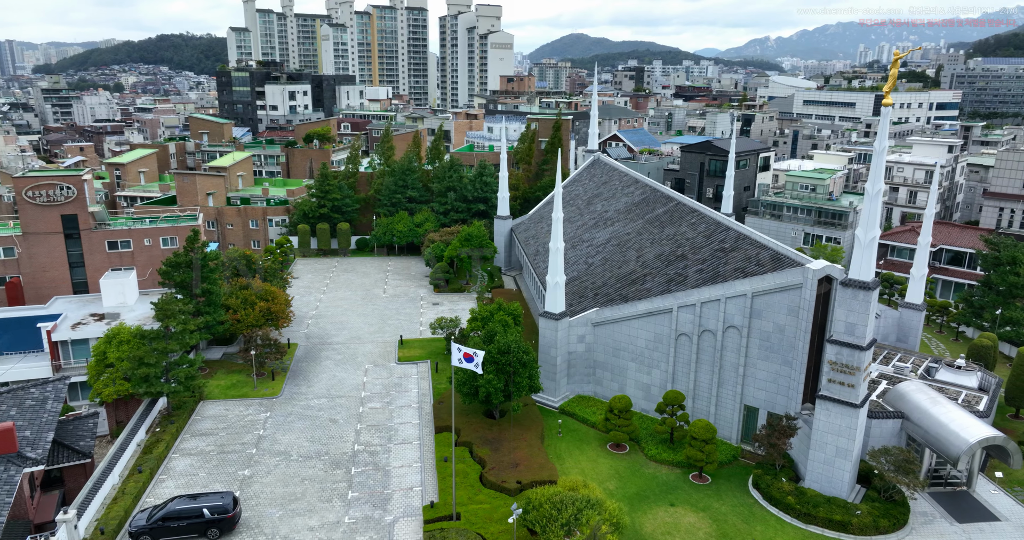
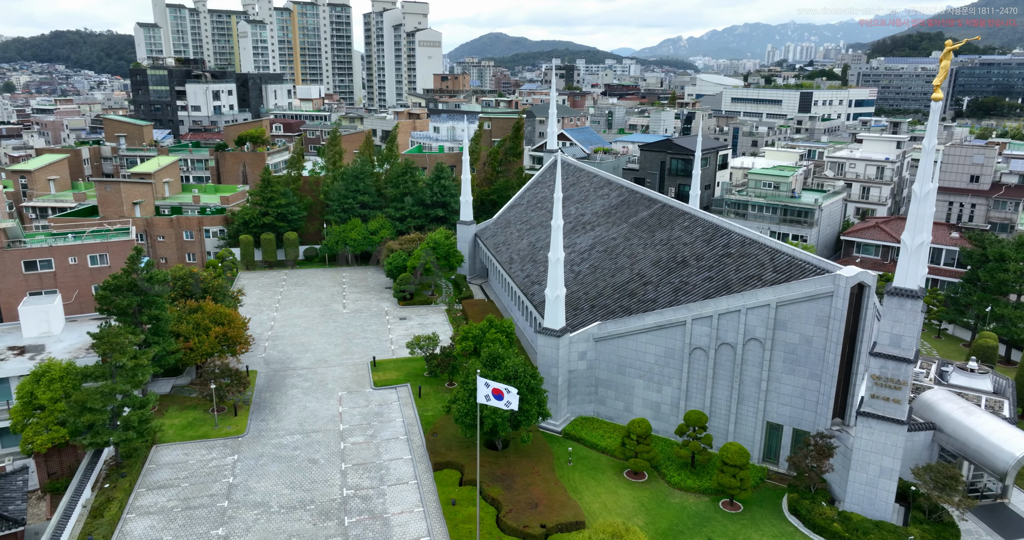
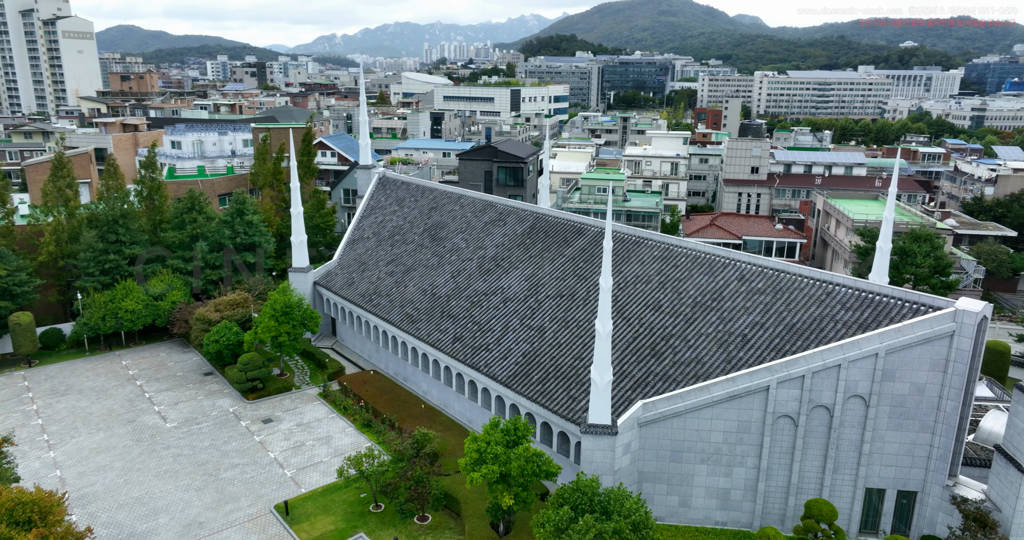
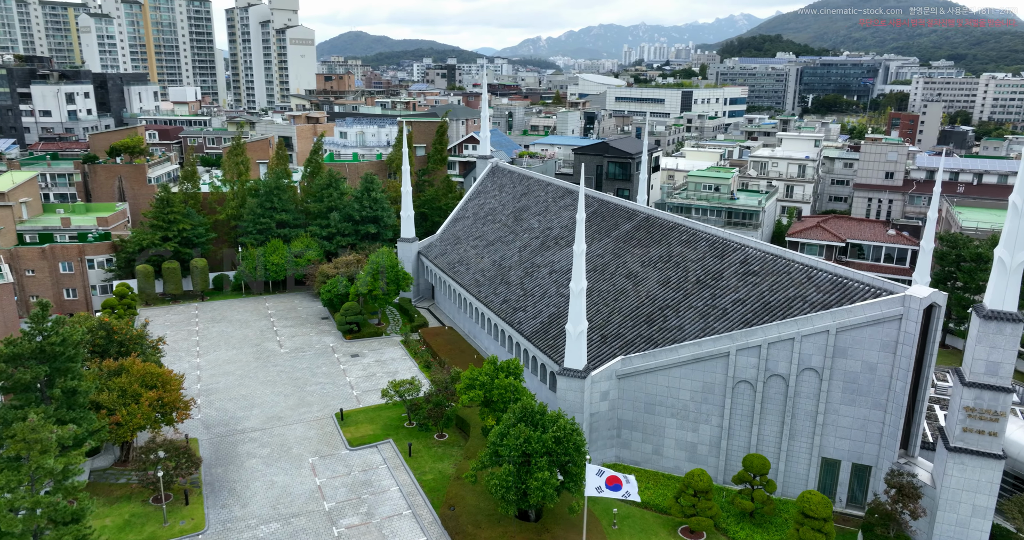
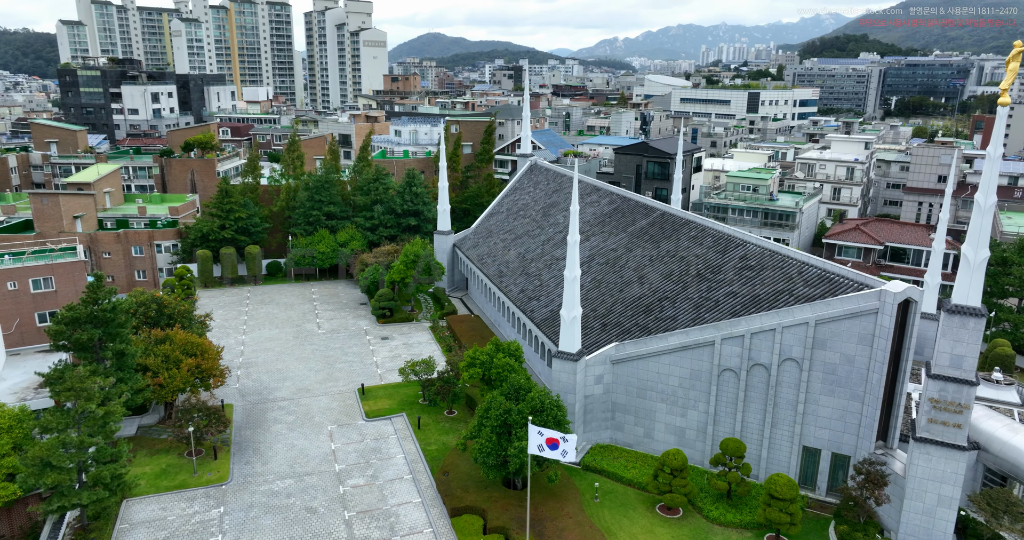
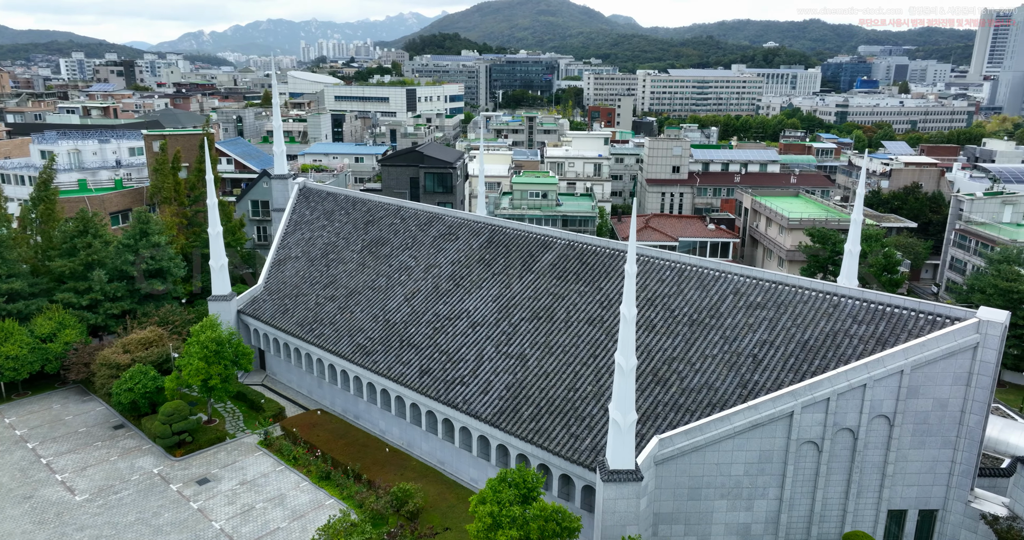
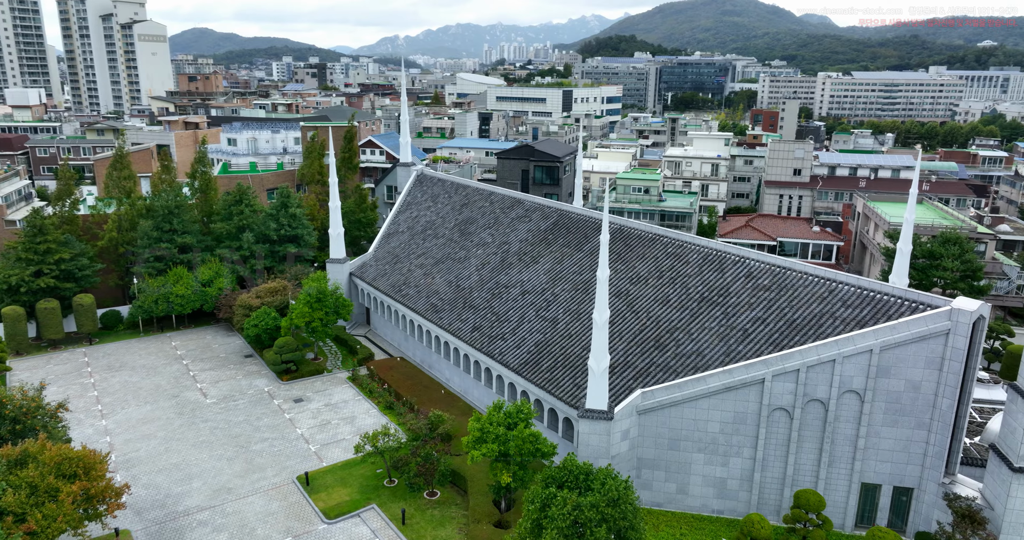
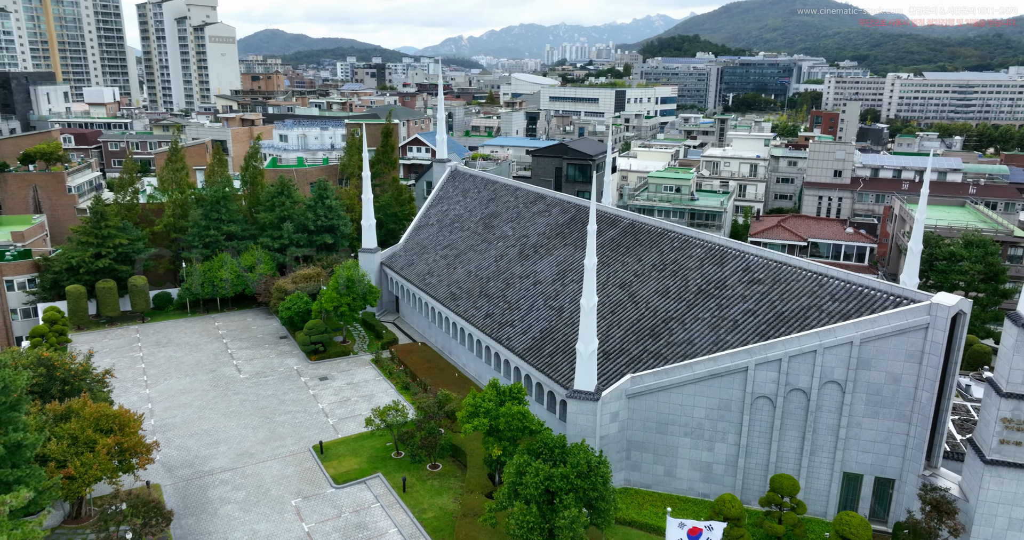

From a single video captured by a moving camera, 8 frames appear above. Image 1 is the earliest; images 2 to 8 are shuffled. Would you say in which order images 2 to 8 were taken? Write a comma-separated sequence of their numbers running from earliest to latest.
2, 5, 4, 8, 7, 3, 6
